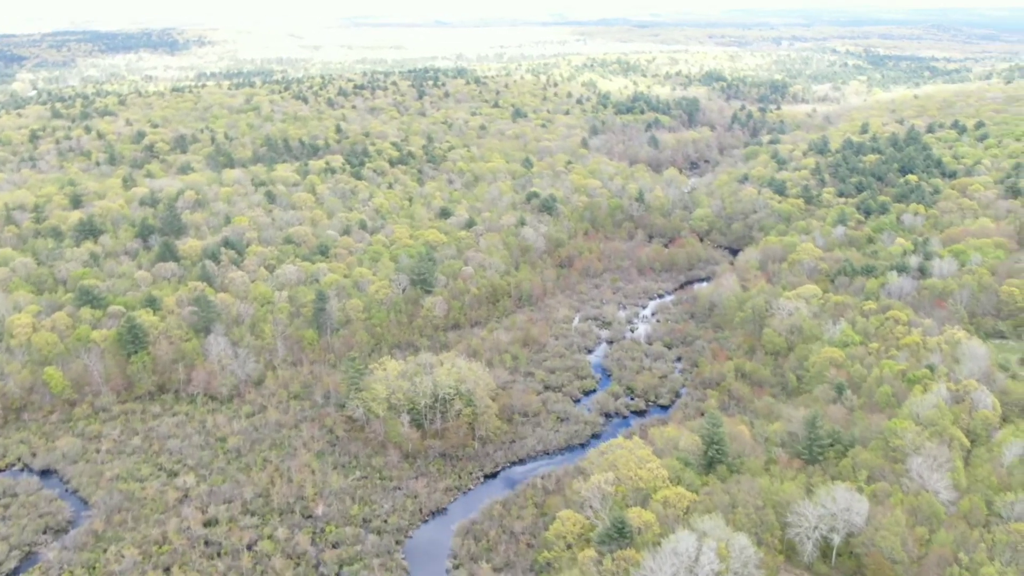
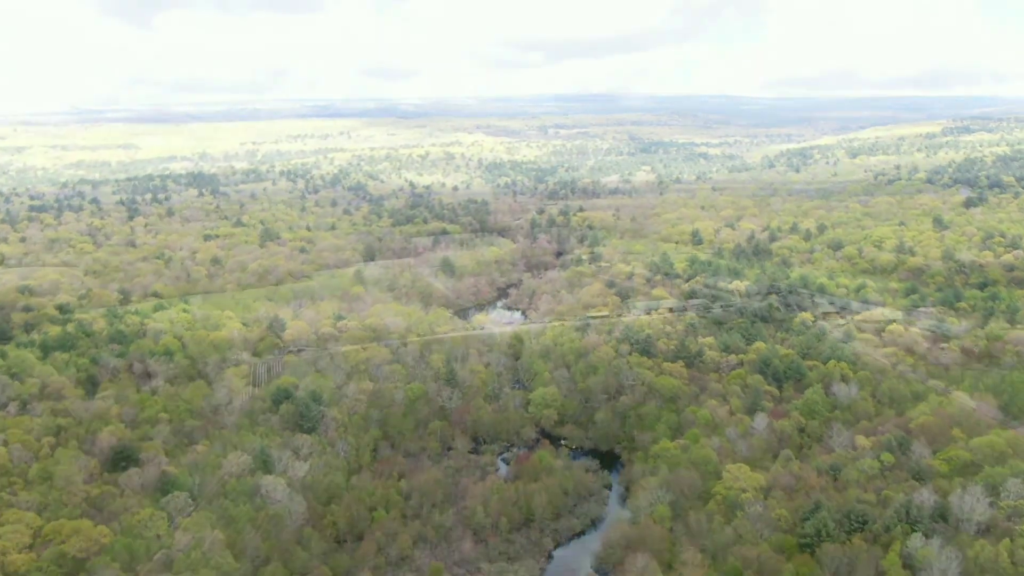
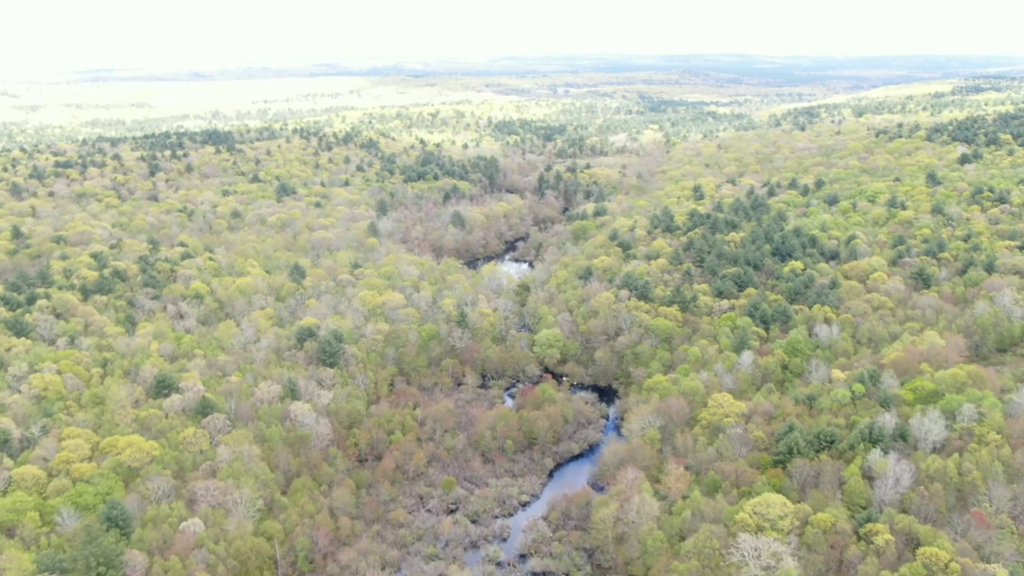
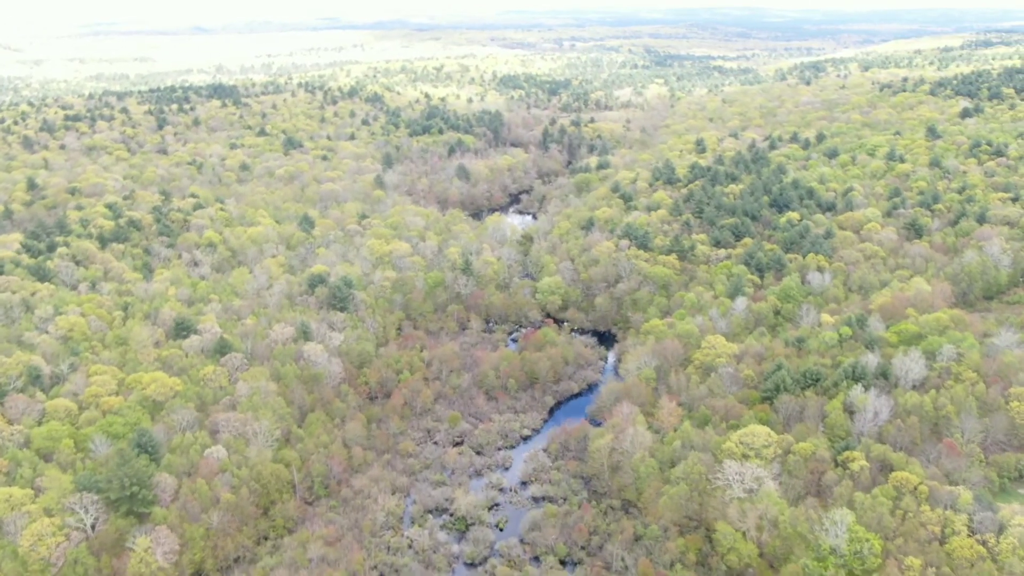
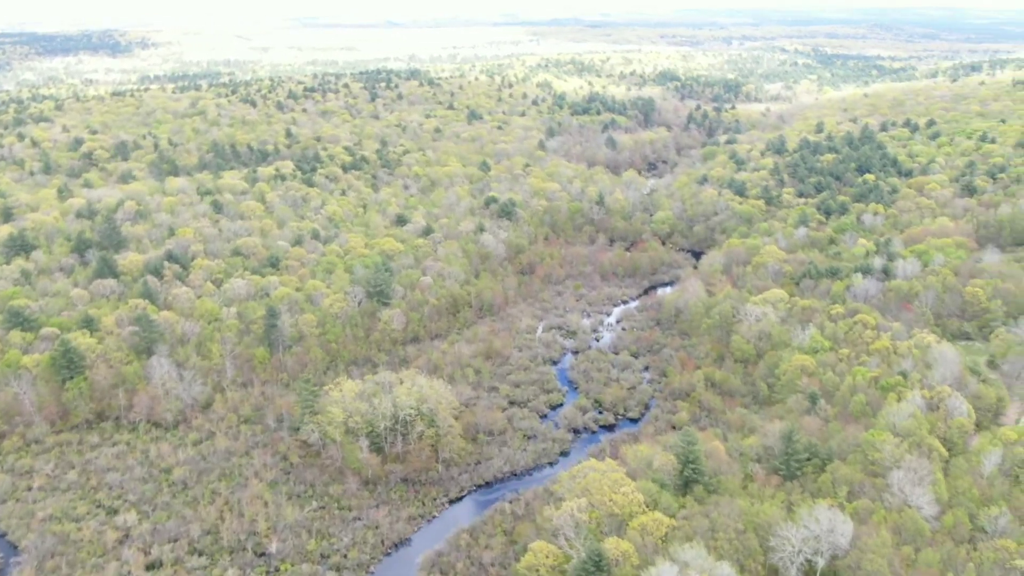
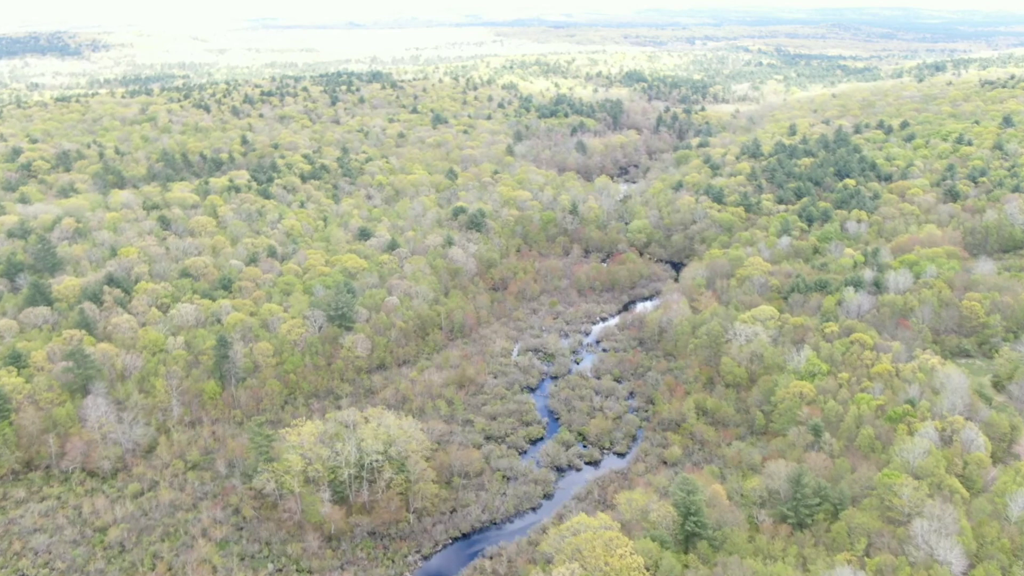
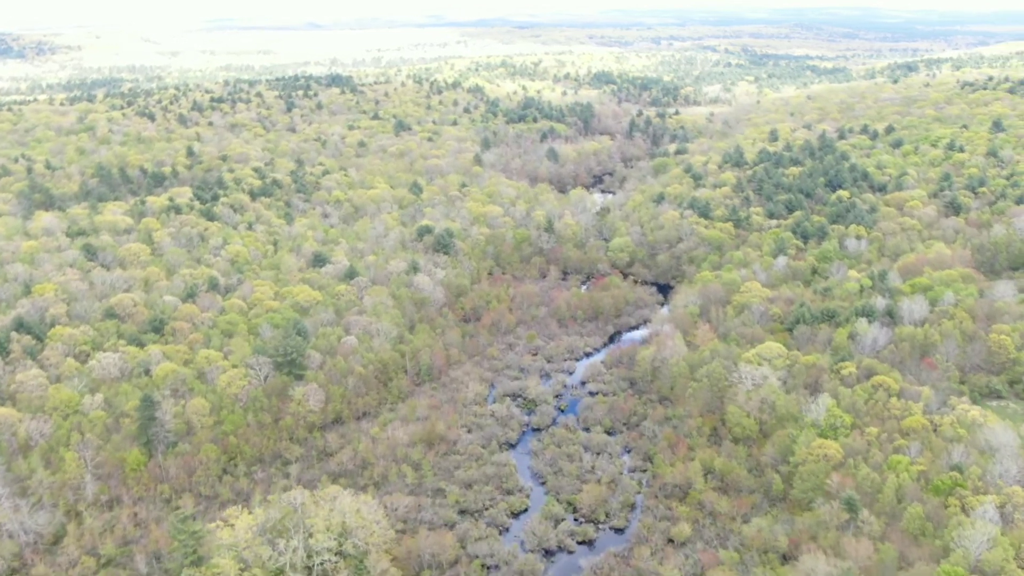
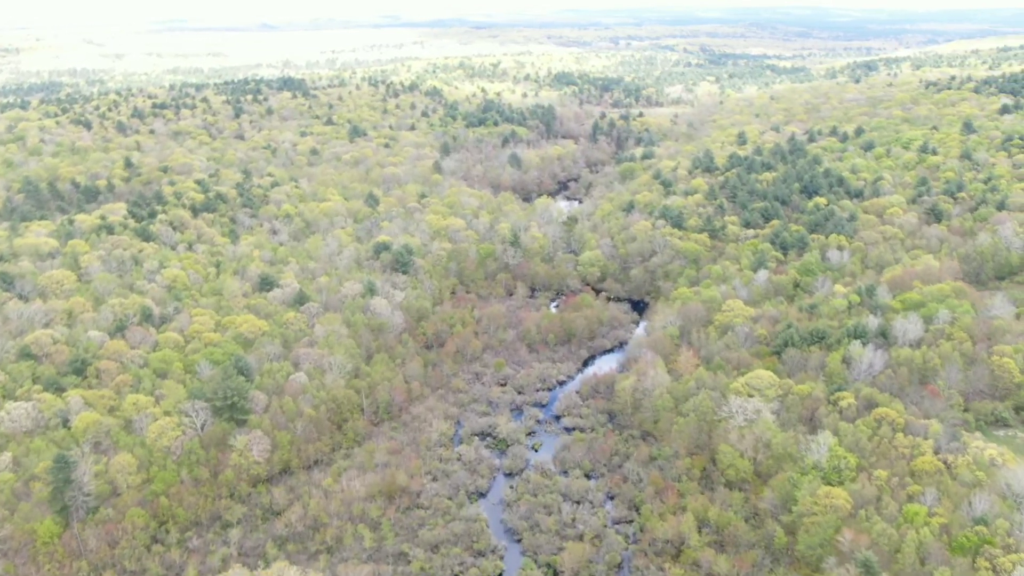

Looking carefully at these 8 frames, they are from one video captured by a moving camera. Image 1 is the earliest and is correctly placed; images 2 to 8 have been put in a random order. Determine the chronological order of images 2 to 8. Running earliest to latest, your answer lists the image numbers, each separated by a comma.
5, 6, 7, 8, 4, 3, 2
